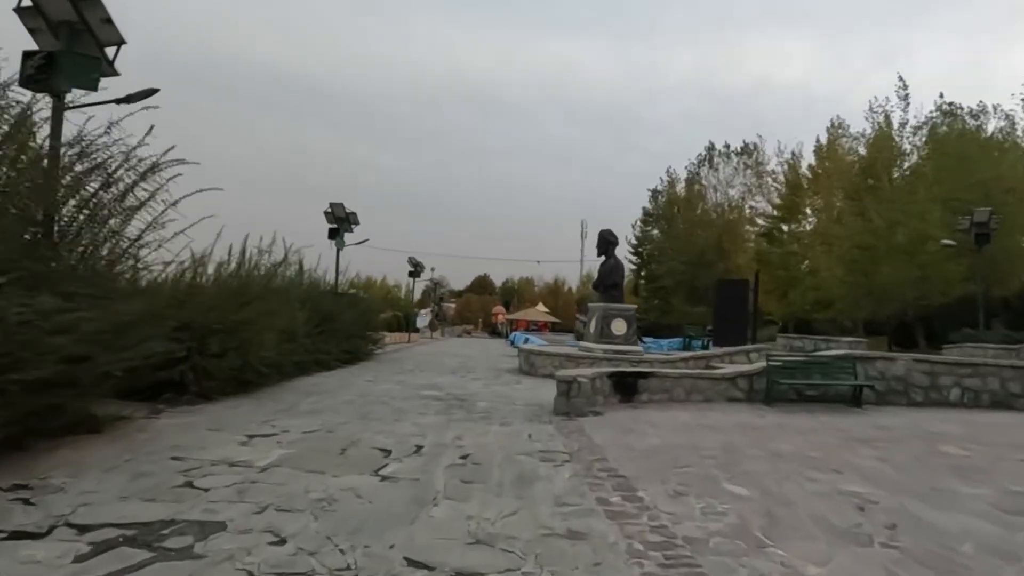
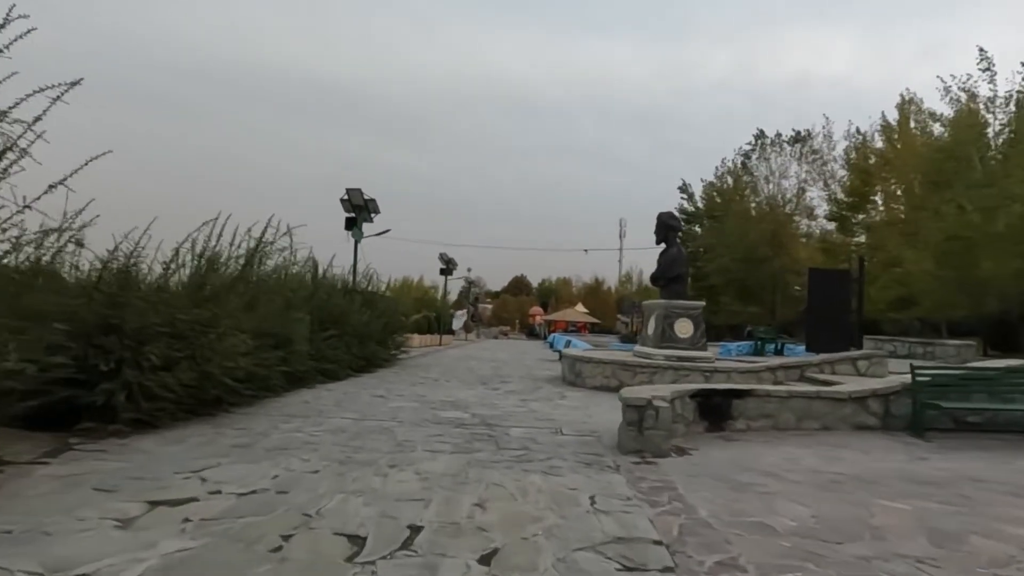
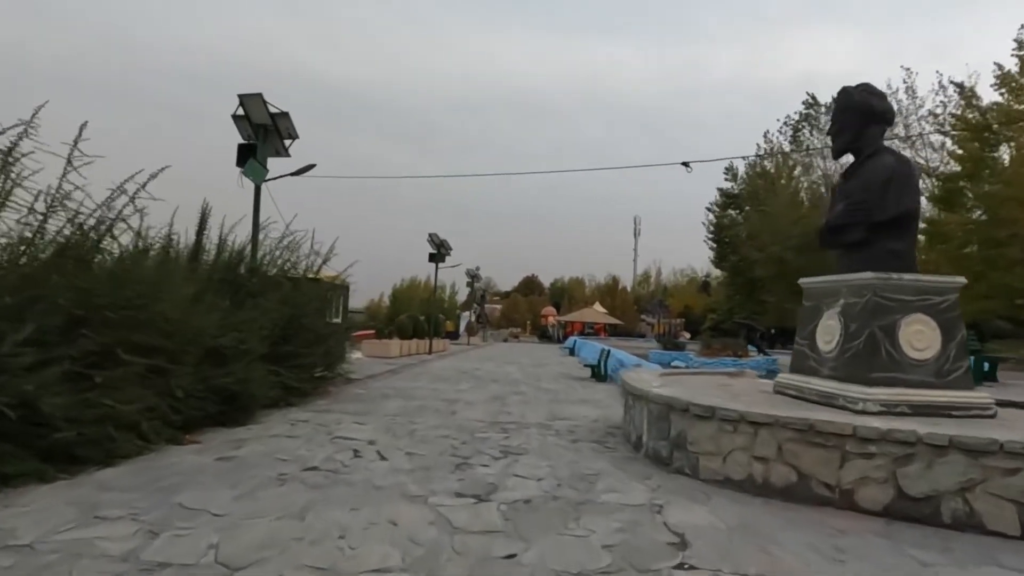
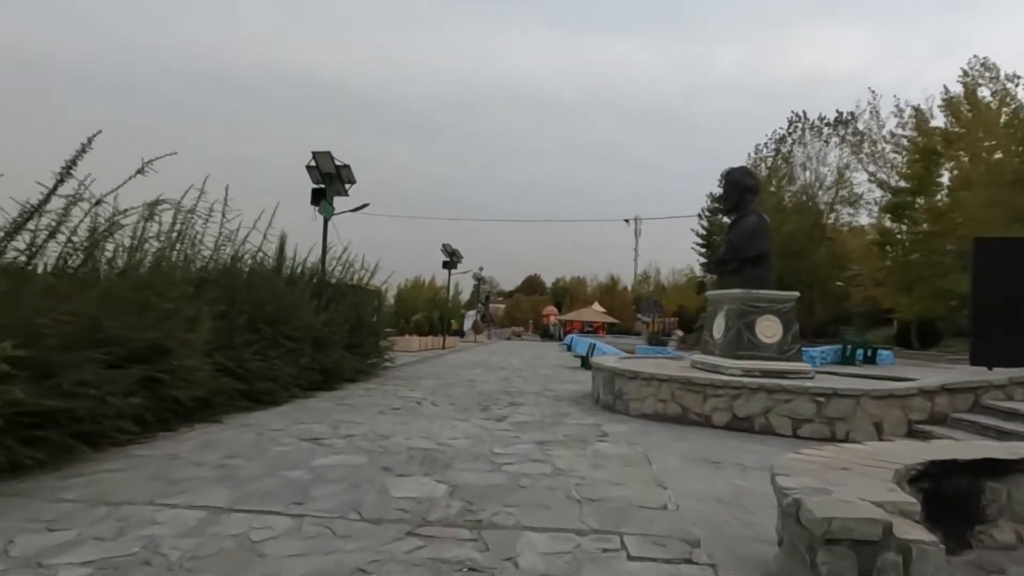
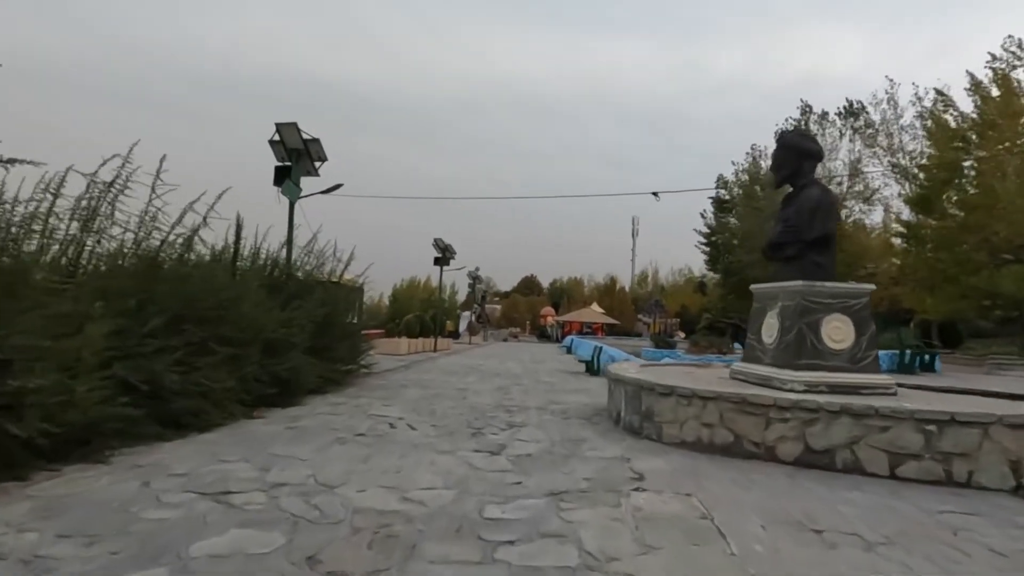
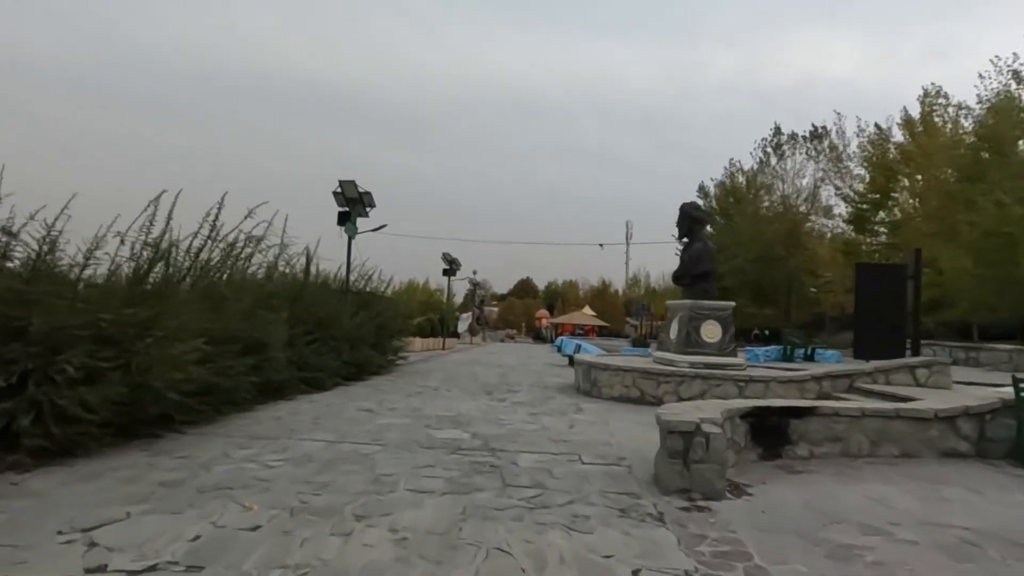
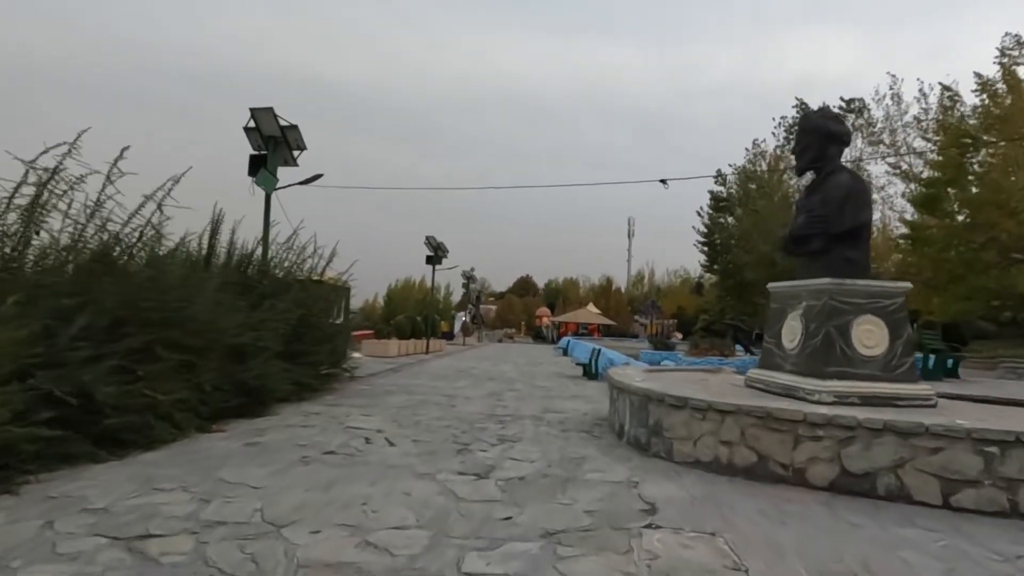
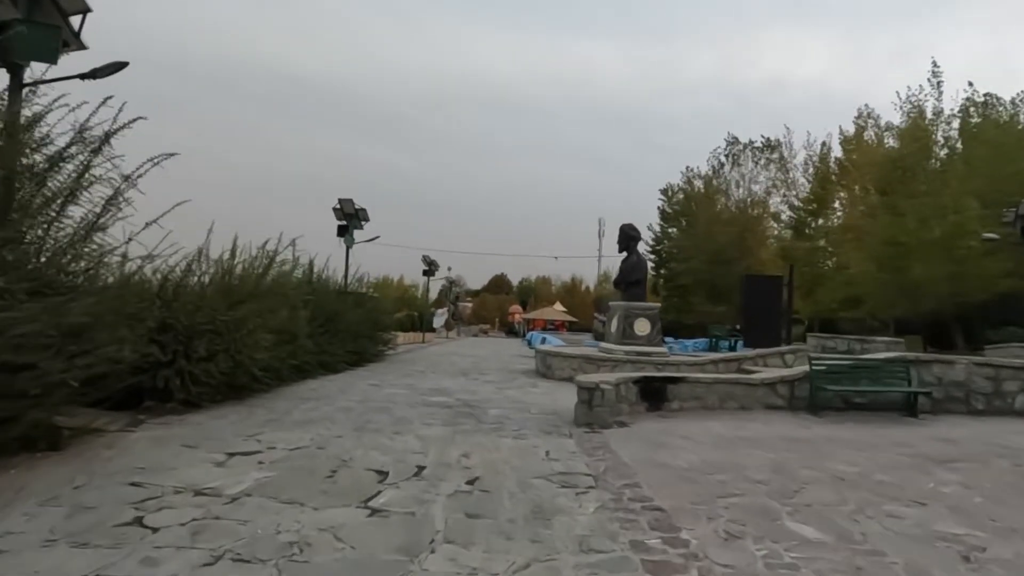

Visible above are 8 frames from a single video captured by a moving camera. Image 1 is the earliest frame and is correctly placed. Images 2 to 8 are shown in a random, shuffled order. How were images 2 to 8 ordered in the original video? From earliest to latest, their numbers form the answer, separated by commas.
8, 2, 6, 4, 5, 7, 3
